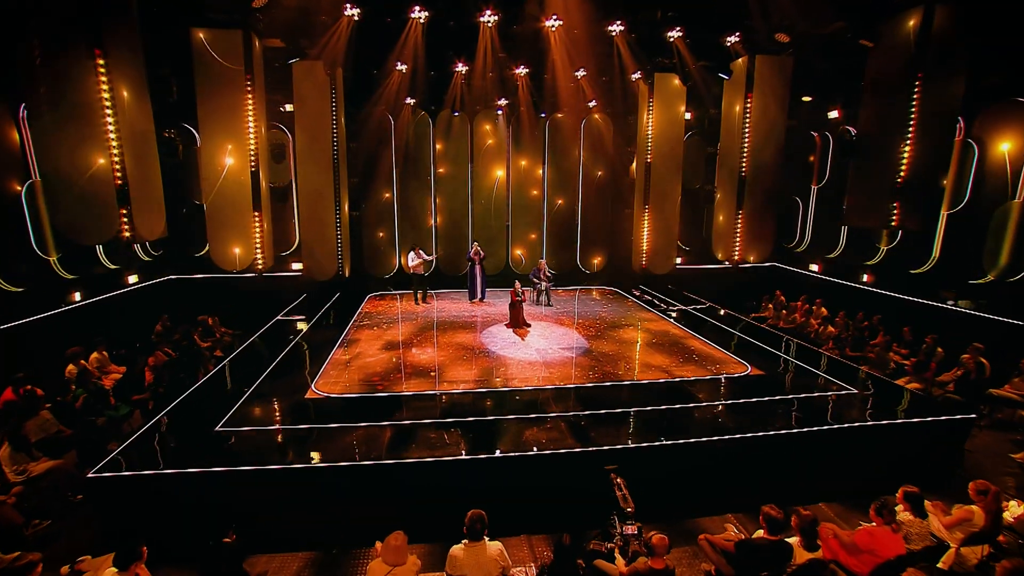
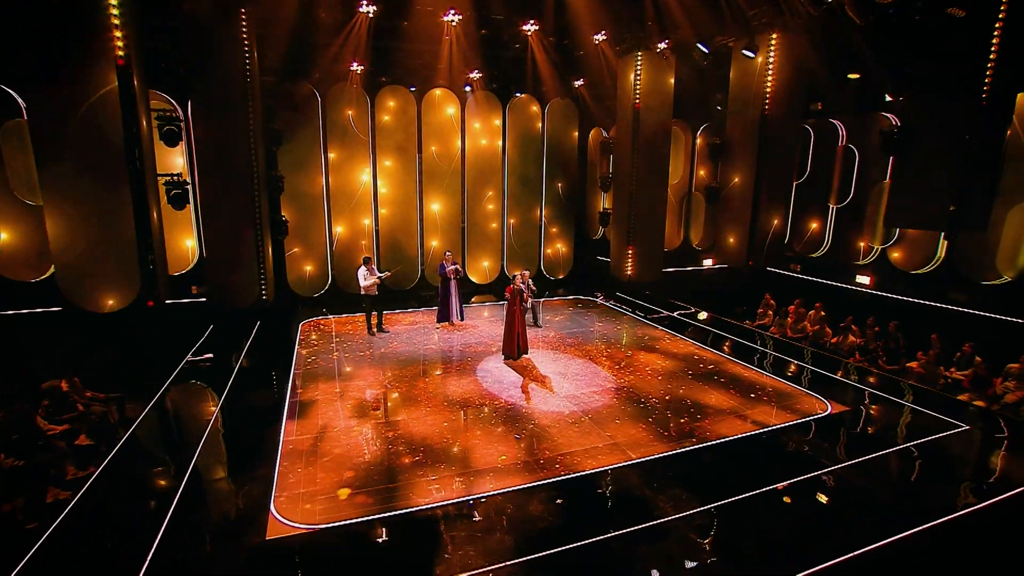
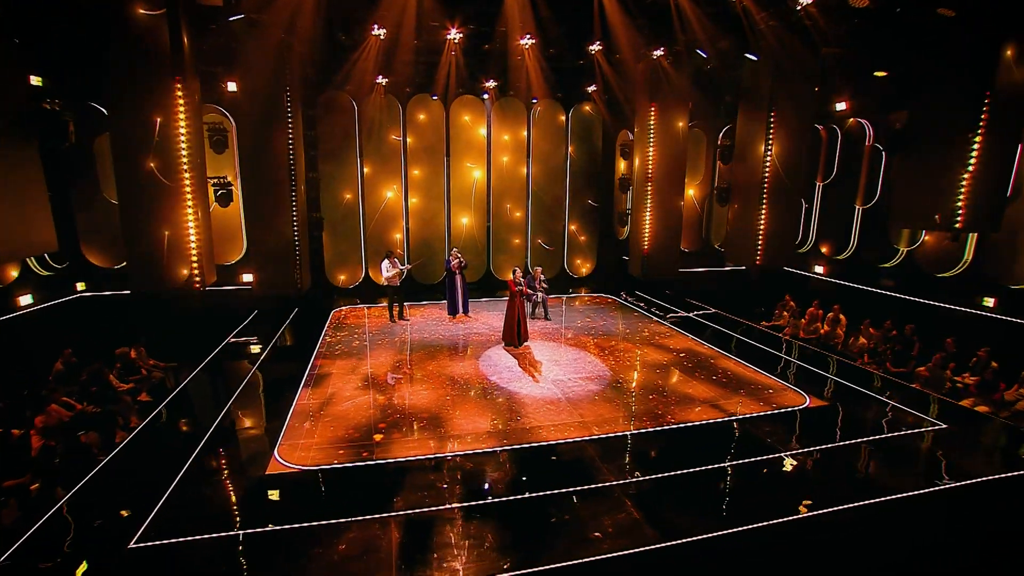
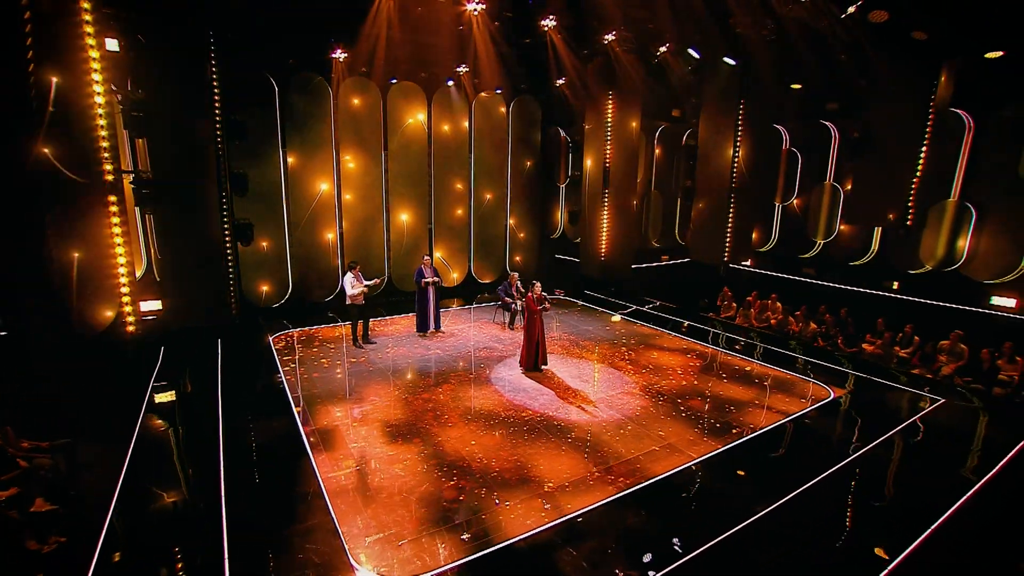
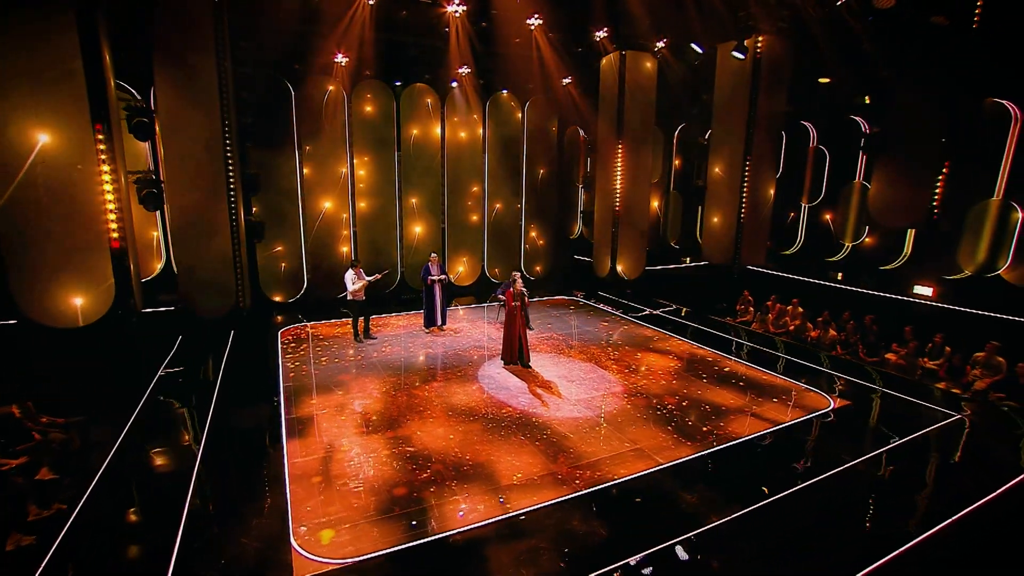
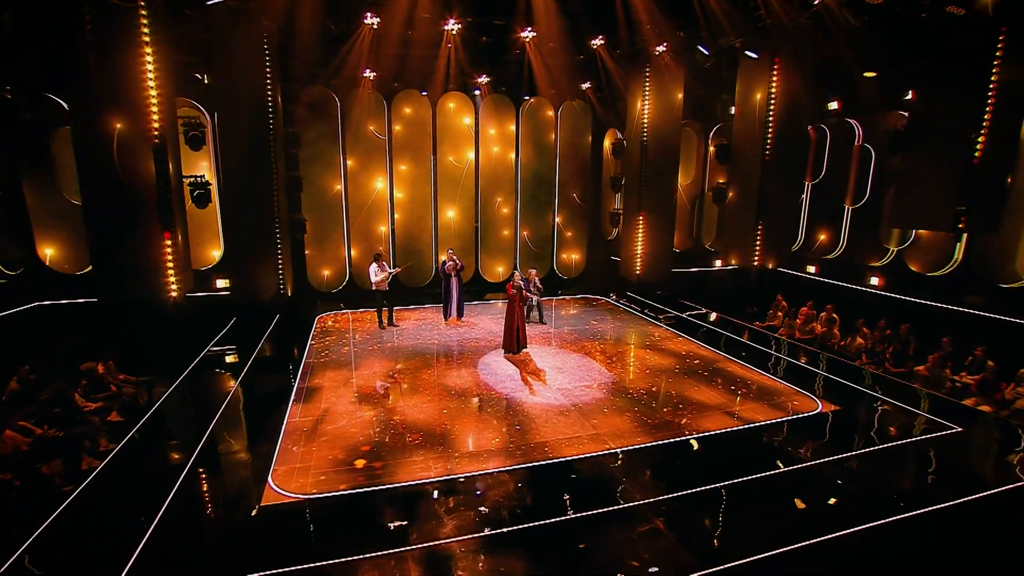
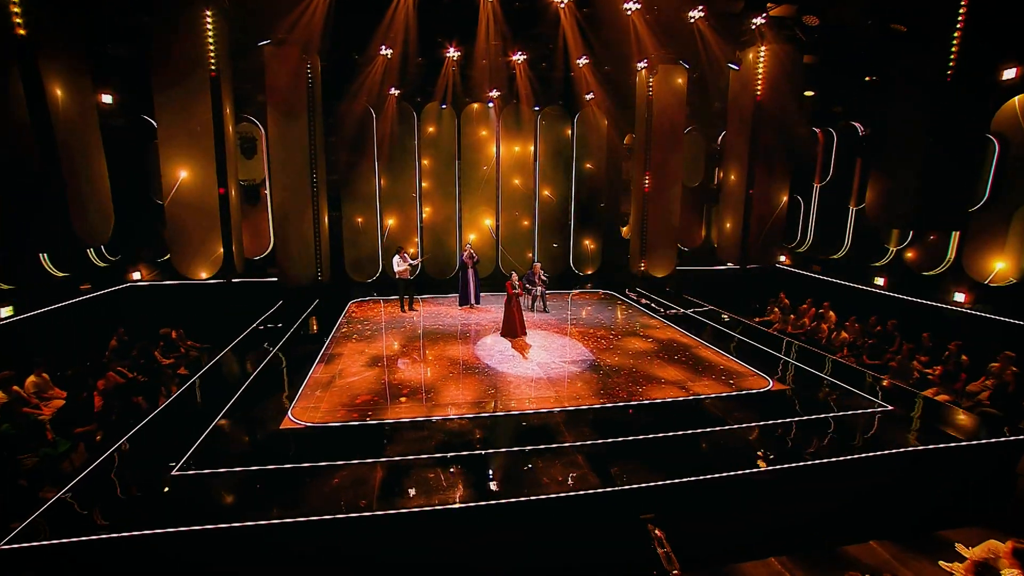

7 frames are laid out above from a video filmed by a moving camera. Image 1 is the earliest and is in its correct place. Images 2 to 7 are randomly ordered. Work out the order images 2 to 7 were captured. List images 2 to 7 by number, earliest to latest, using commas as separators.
7, 3, 6, 2, 5, 4
